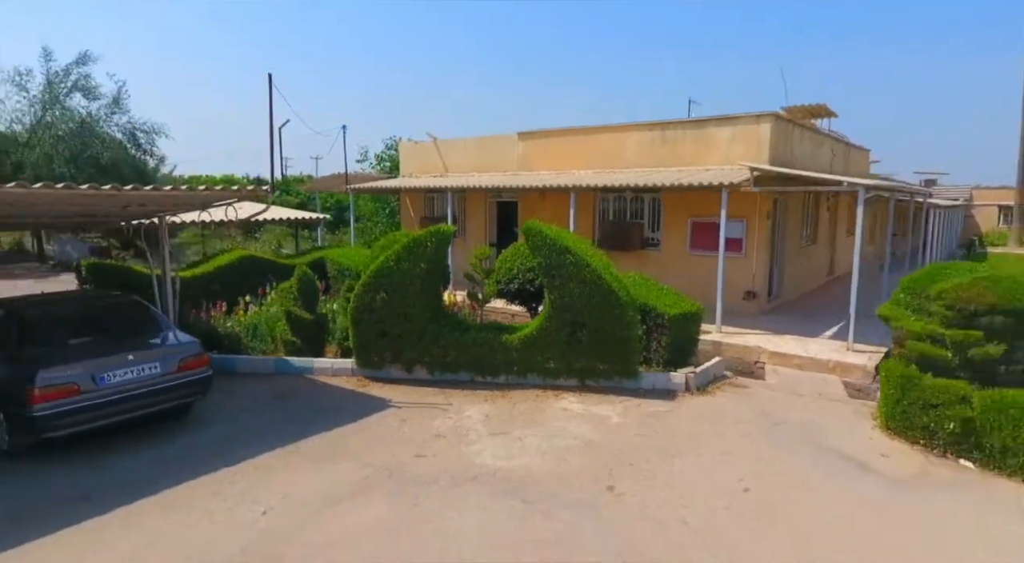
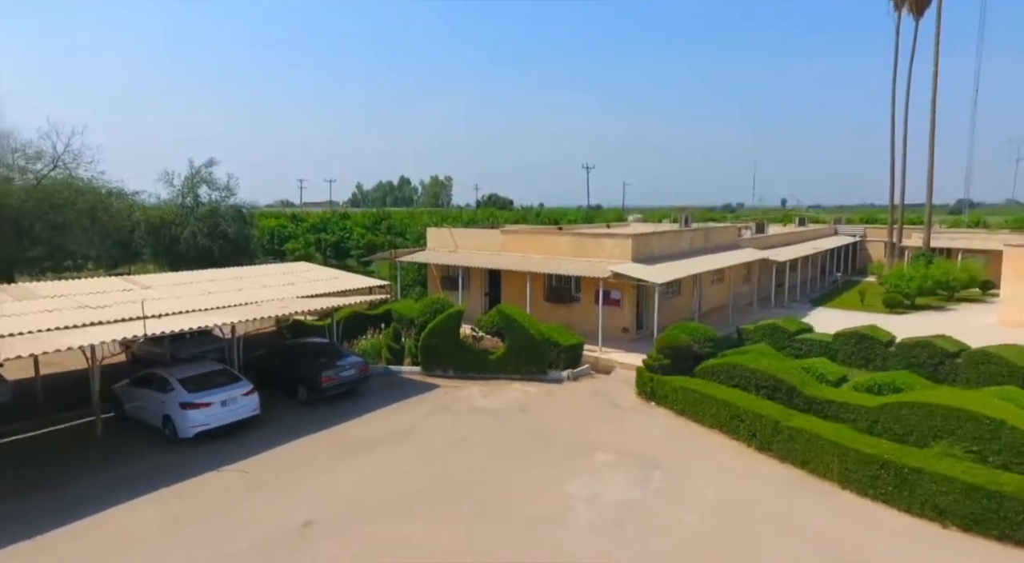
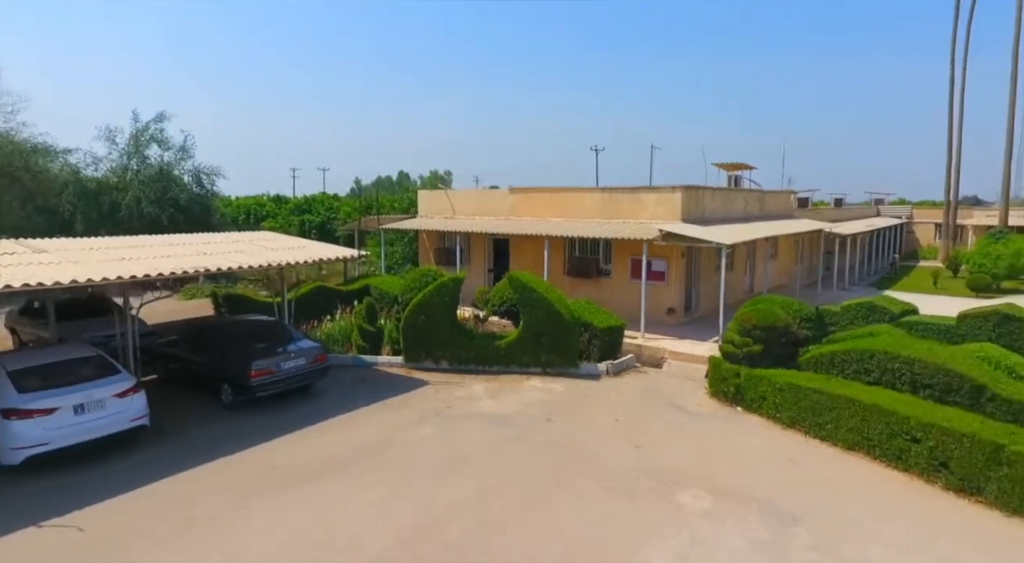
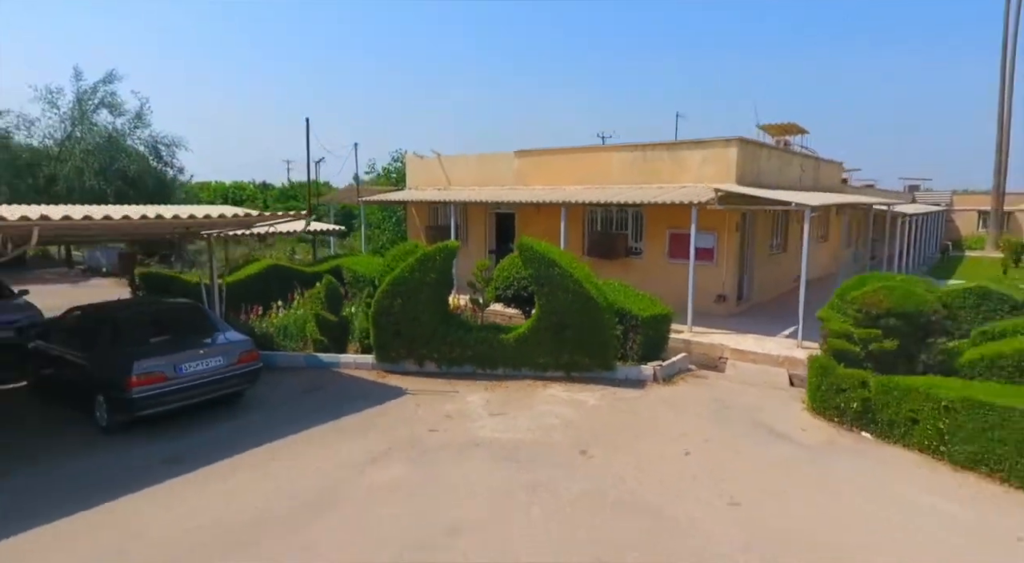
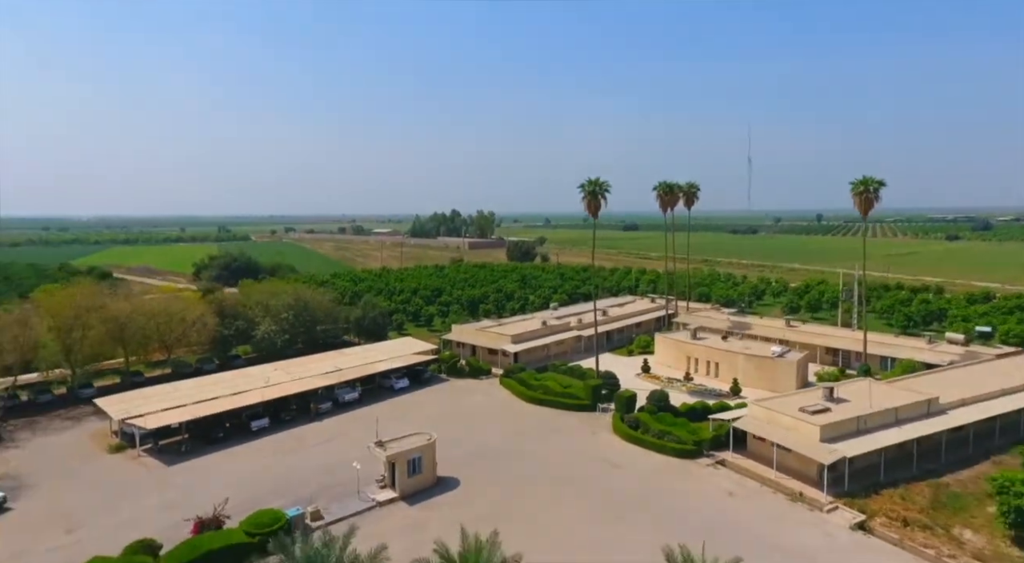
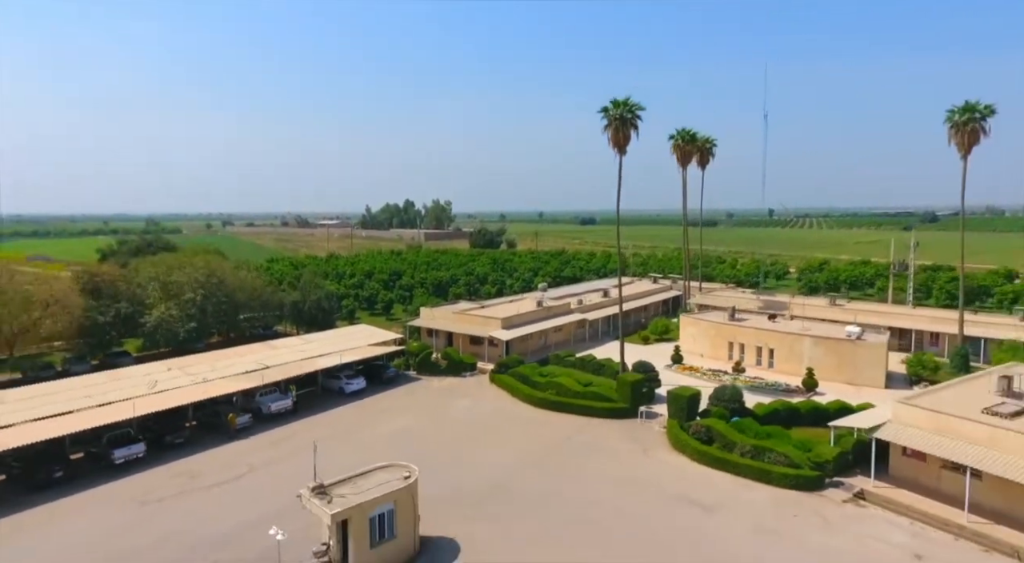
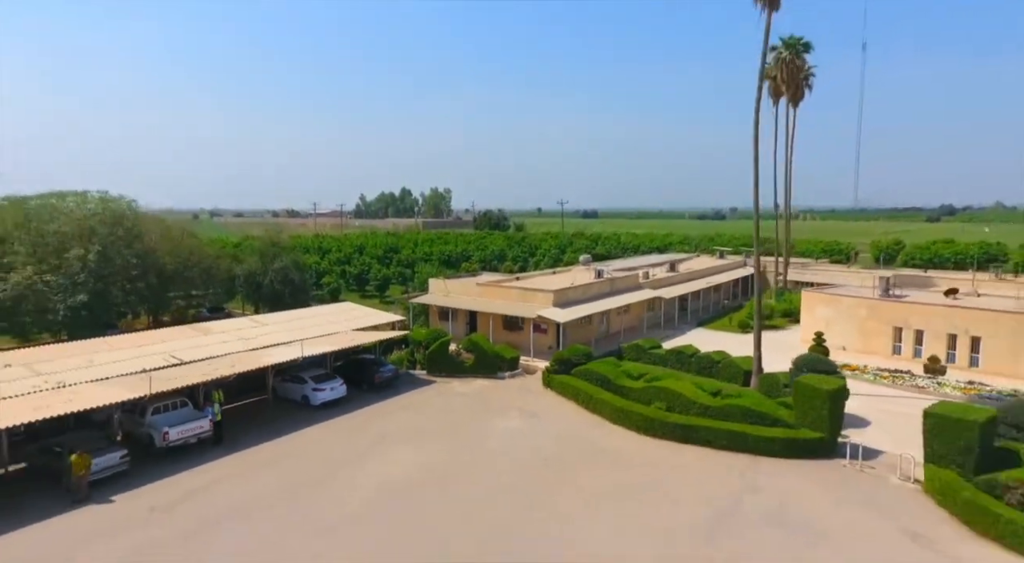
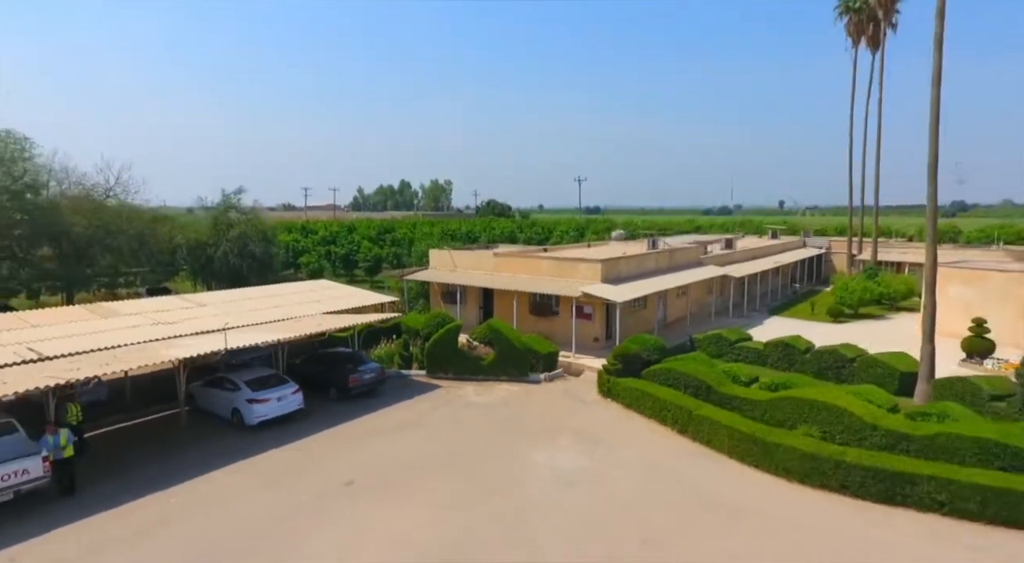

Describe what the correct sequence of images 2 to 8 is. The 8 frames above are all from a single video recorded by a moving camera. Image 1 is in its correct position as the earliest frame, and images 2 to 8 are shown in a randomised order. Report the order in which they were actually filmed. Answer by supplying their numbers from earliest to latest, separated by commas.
4, 3, 2, 8, 7, 6, 5
